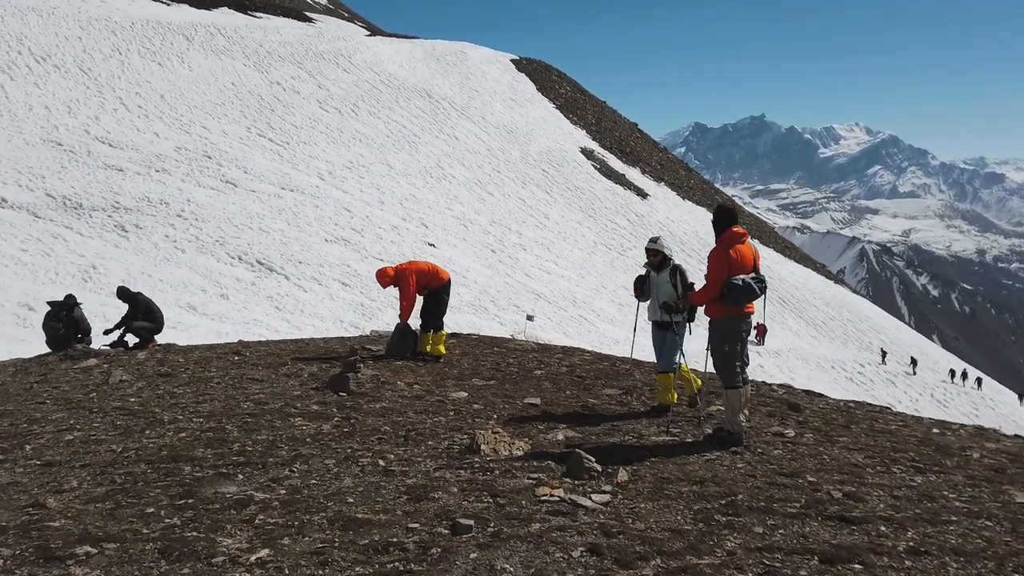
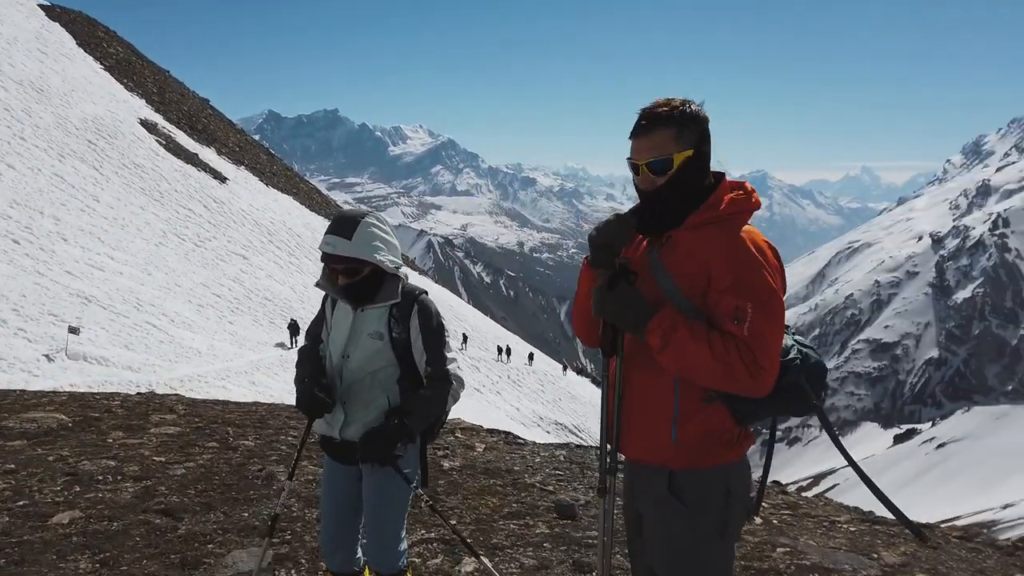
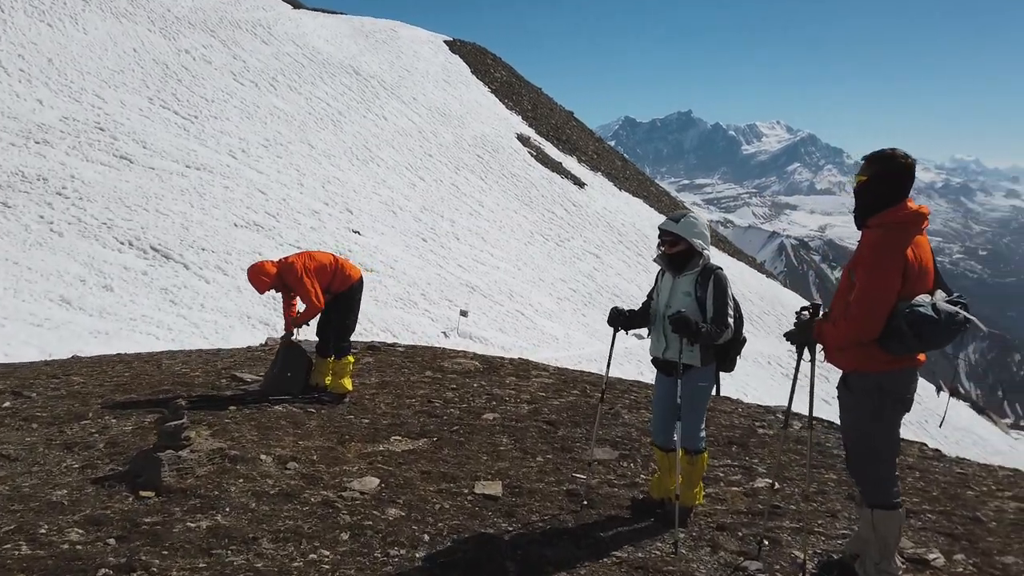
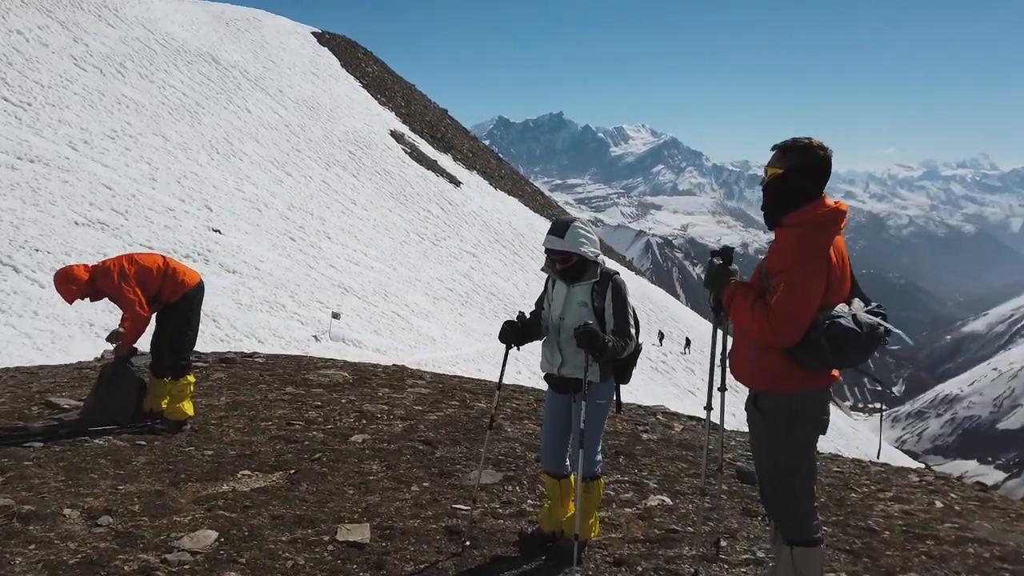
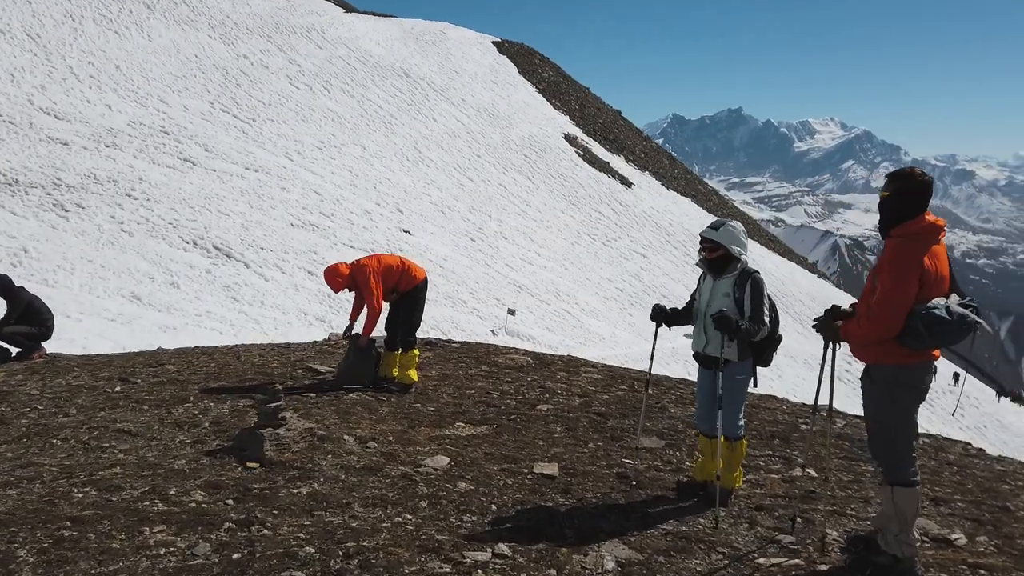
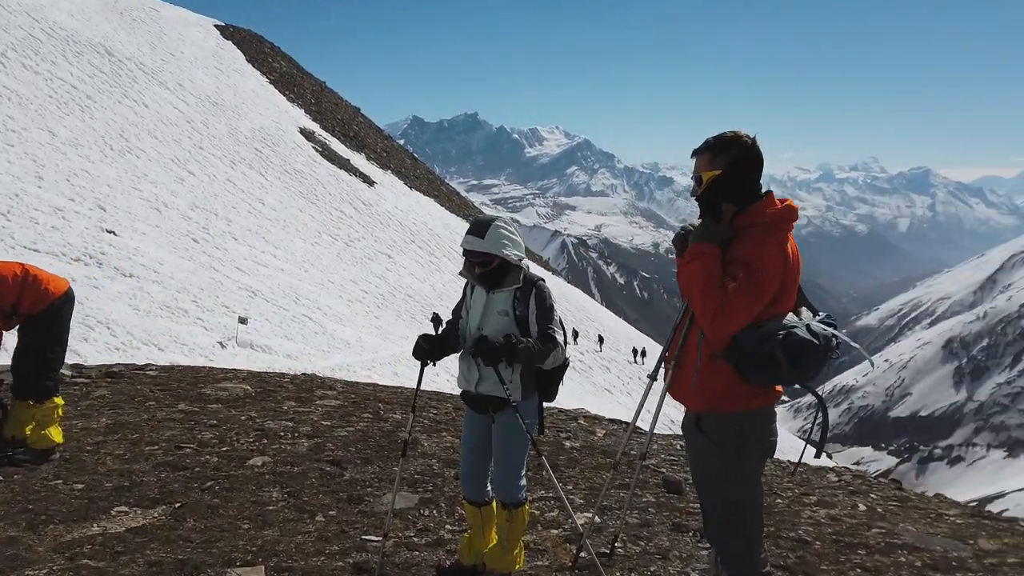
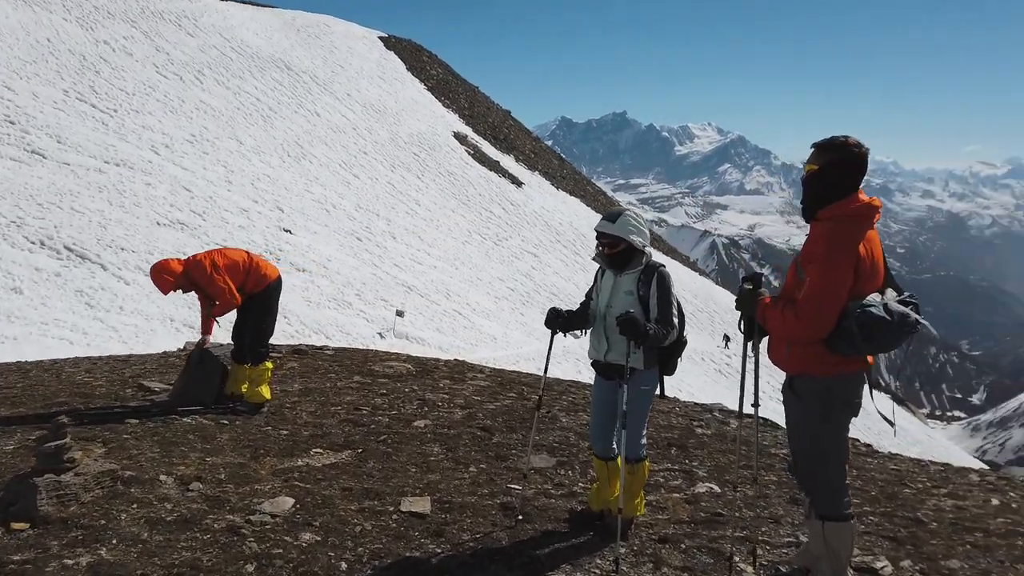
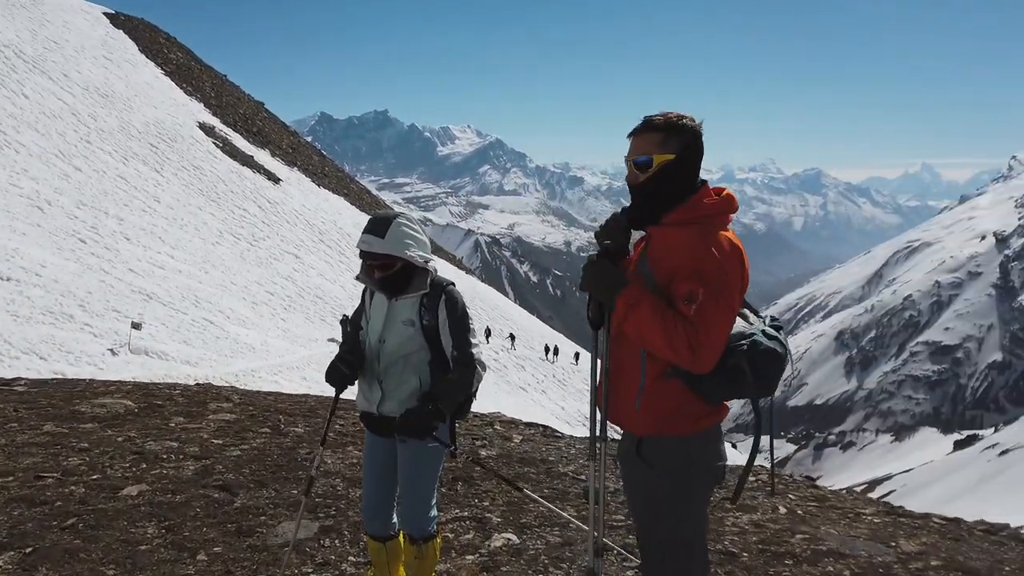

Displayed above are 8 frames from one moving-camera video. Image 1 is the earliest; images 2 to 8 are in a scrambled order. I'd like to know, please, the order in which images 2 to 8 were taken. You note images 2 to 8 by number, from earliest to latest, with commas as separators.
5, 3, 7, 4, 6, 8, 2
